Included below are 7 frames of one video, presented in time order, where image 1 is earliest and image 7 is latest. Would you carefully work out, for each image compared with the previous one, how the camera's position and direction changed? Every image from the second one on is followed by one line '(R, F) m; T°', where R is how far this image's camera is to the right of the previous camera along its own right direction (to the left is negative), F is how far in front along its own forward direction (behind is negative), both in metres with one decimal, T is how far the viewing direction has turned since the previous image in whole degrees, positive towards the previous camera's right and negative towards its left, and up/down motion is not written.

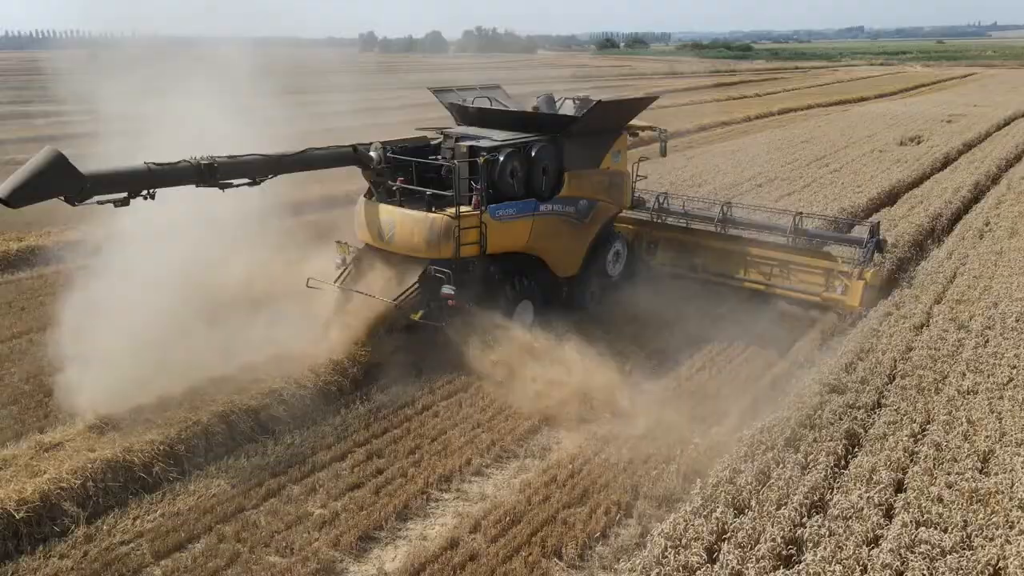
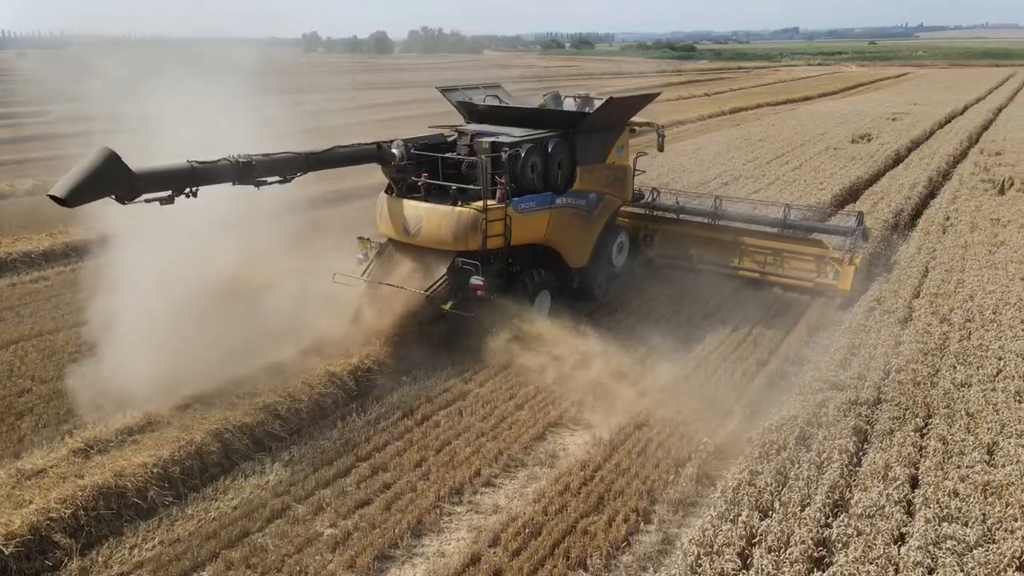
(-0.5, +0.2) m; +4°
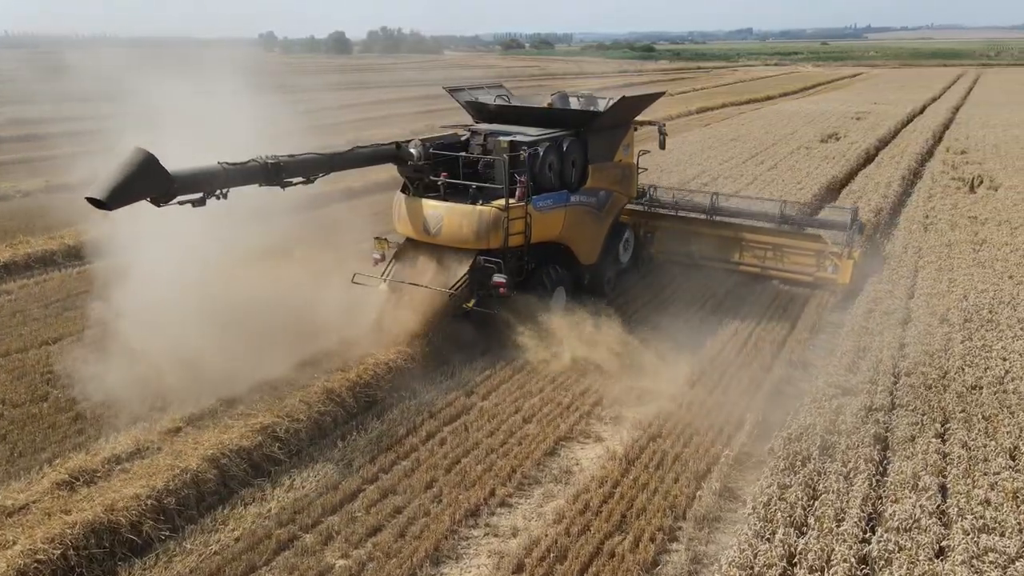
(-0.4, +0.3) m; +3°
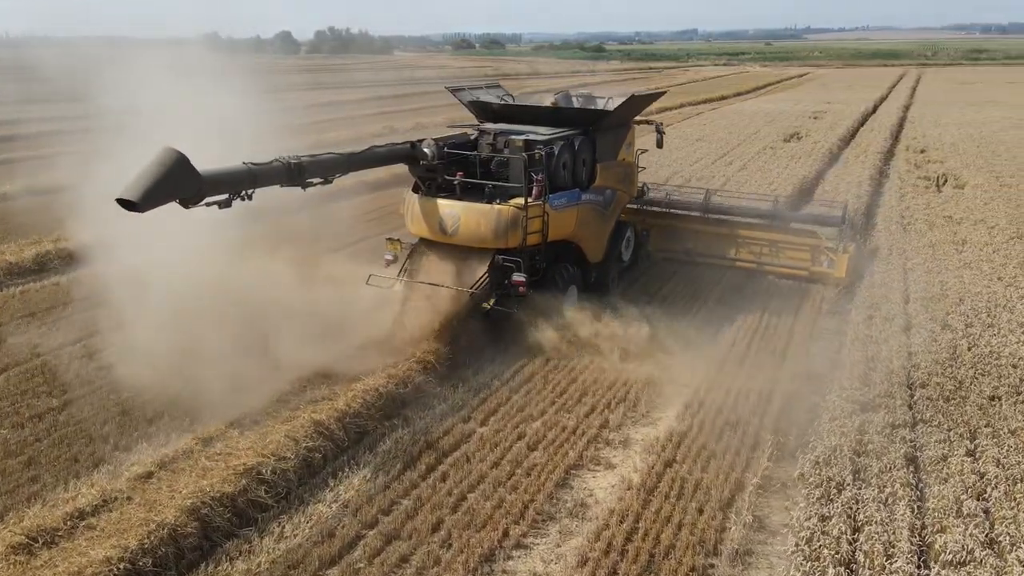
(-0.4, +0.5) m; +4°
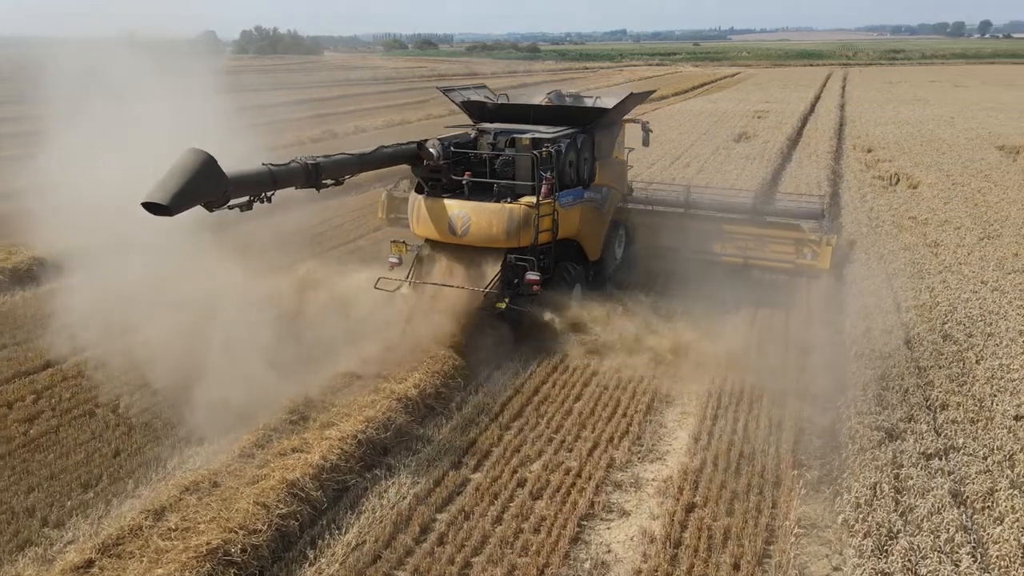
(-0.4, +0.7) m; +5°
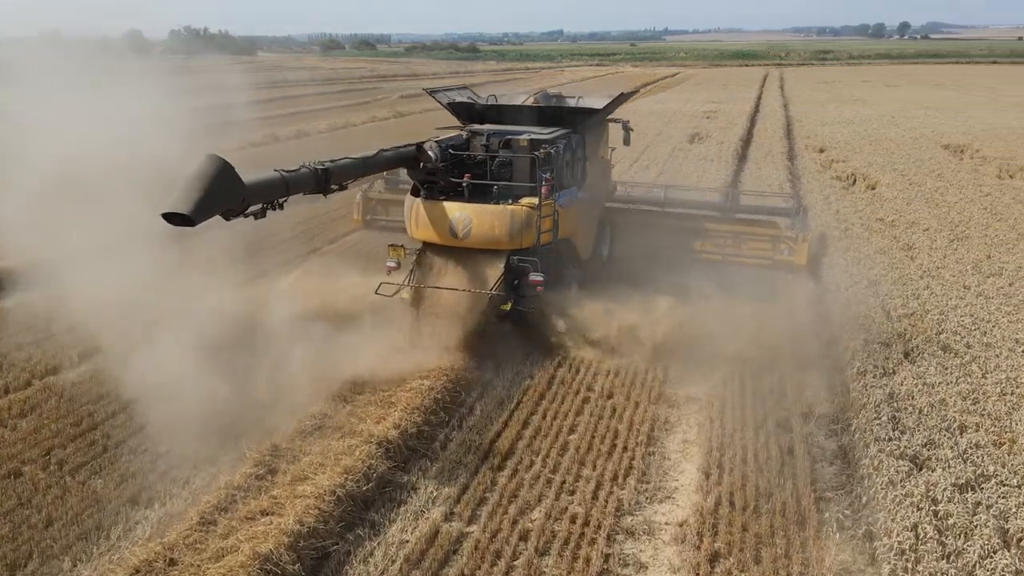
(-0.4, +0.6) m; +4°
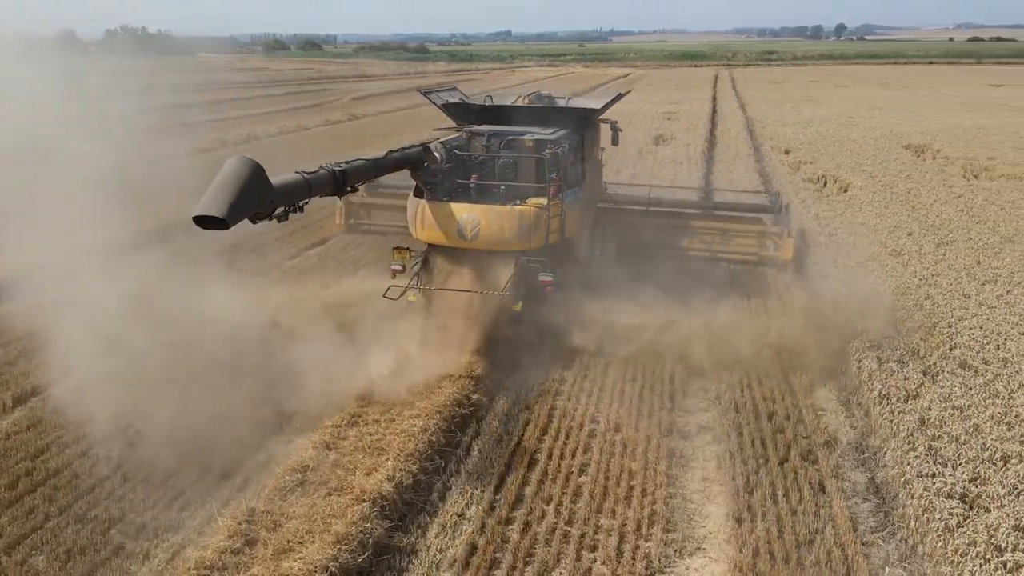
(-0.4, +0.7) m; +4°
